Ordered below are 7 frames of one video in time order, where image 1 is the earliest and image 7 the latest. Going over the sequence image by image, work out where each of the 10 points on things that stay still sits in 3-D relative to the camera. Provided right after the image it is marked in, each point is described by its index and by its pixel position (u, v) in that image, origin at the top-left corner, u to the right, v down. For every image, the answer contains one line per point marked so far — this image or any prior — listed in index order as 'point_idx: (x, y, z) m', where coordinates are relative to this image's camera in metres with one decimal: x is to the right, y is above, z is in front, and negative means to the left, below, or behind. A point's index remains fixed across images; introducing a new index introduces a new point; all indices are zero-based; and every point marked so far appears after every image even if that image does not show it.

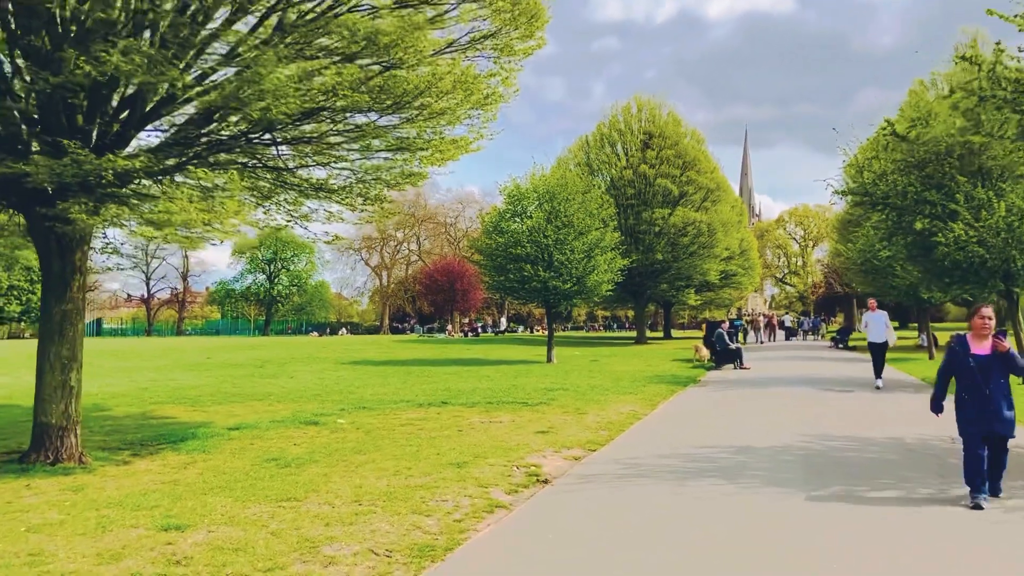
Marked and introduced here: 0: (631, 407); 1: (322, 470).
0: (+2.0, -2.0, +14.1) m
1: (-2.0, -1.9, +8.8) m
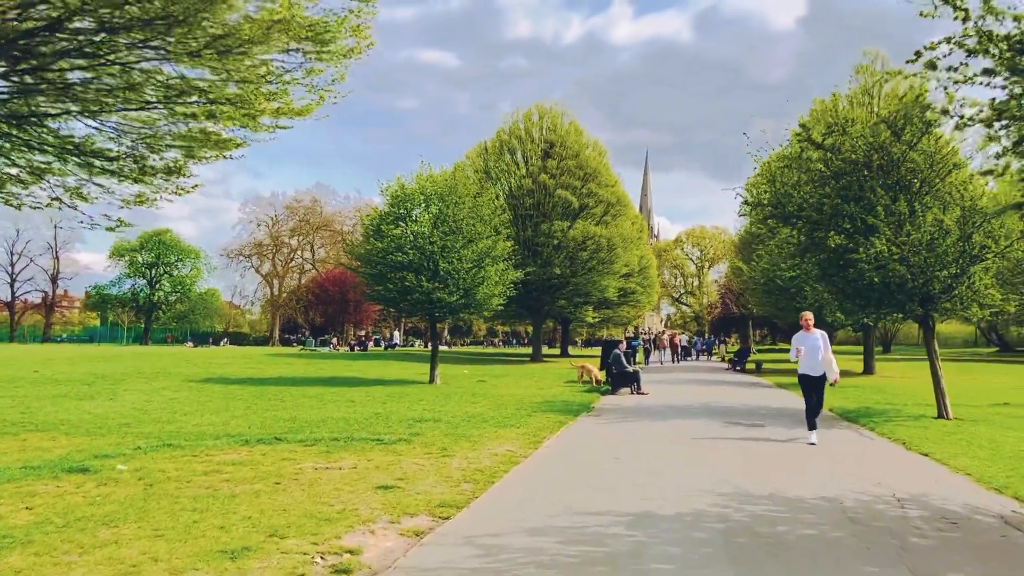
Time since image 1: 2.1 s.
0: (-0.1, -2.2, +11.6) m
1: (-3.3, -1.9, +5.8) m
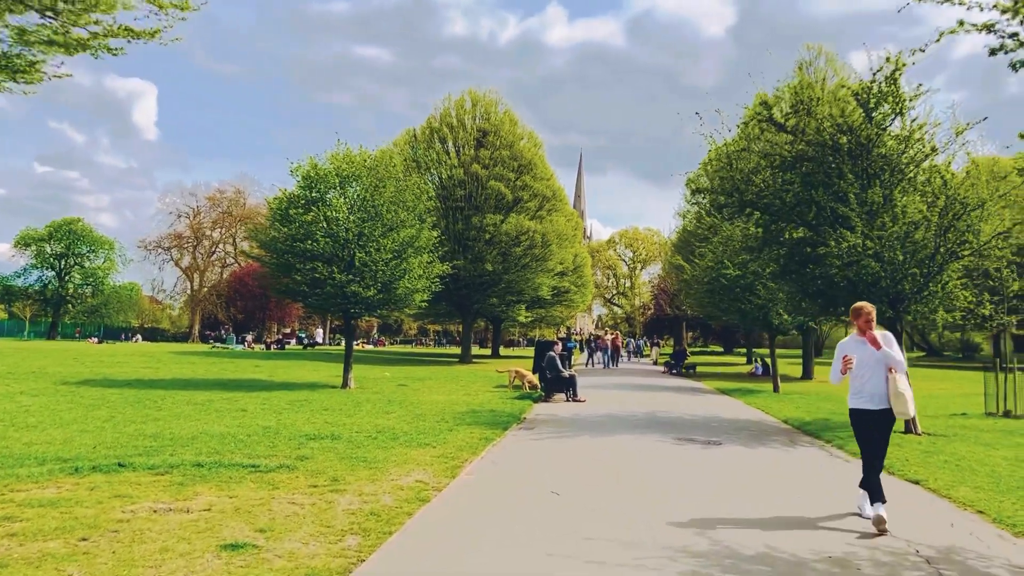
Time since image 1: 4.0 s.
0: (-1.0, -2.1, +9.2) m
1: (-3.8, -1.7, +3.2) m
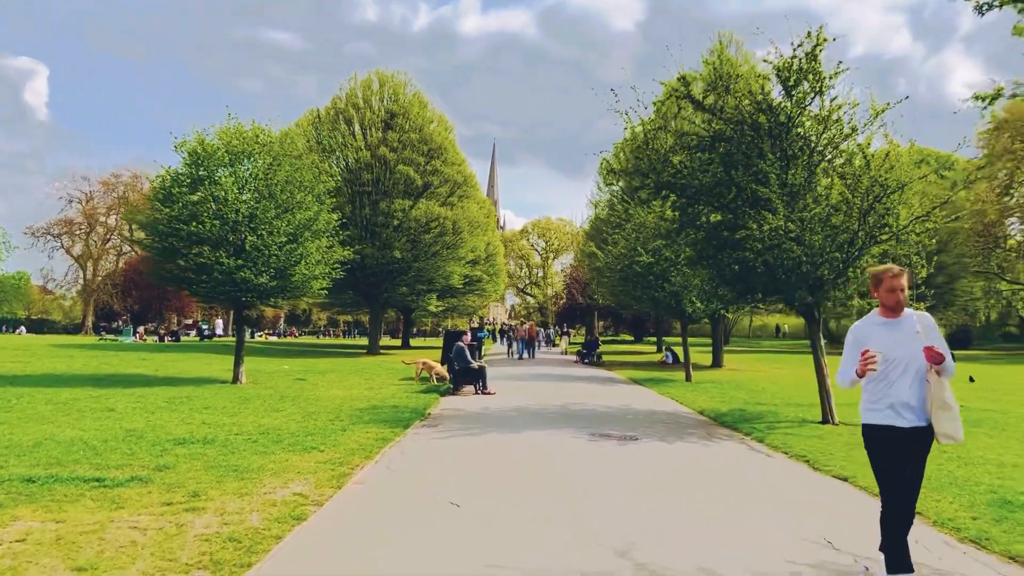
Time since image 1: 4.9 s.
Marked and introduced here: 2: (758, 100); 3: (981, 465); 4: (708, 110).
0: (-2.0, -1.9, +8.0) m
1: (-4.2, -1.6, +1.7) m
2: (+4.2, +3.2, +14.4) m
3: (+5.8, -2.2, +10.6) m
4: (+3.4, +3.1, +14.7) m
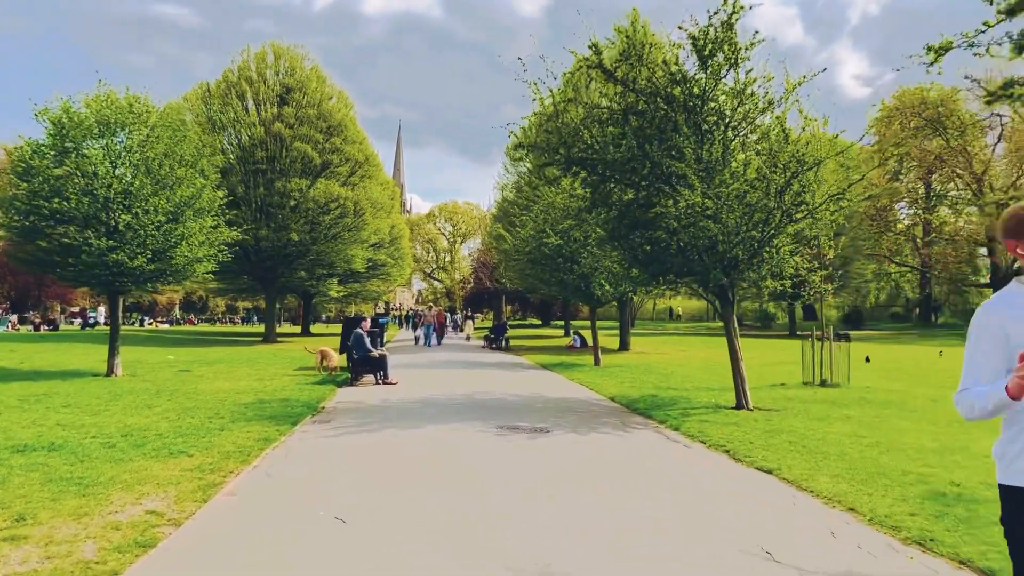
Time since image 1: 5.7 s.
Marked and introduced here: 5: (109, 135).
0: (-2.9, -1.7, +6.7) m
1: (-4.3, -1.5, +0.2) m
2: (+2.6, +3.5, +13.7) m
3: (+4.7, -1.9, +10.2) m
4: (+1.8, +3.4, +14.0) m
5: (-8.8, +3.3, +18.3) m
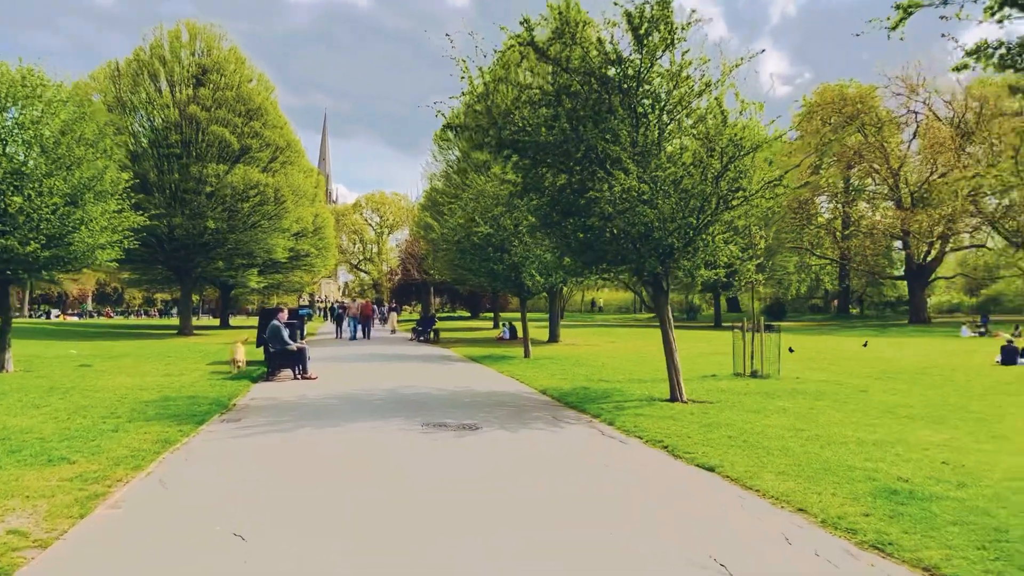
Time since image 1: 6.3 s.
0: (-3.4, -1.6, +5.8) m
1: (-4.3, -1.5, -0.8) m
2: (+1.5, +3.7, +13.2) m
3: (+3.8, -1.8, +9.9) m
4: (+0.6, +3.6, +13.3) m
5: (-10.3, +3.6, +16.8) m
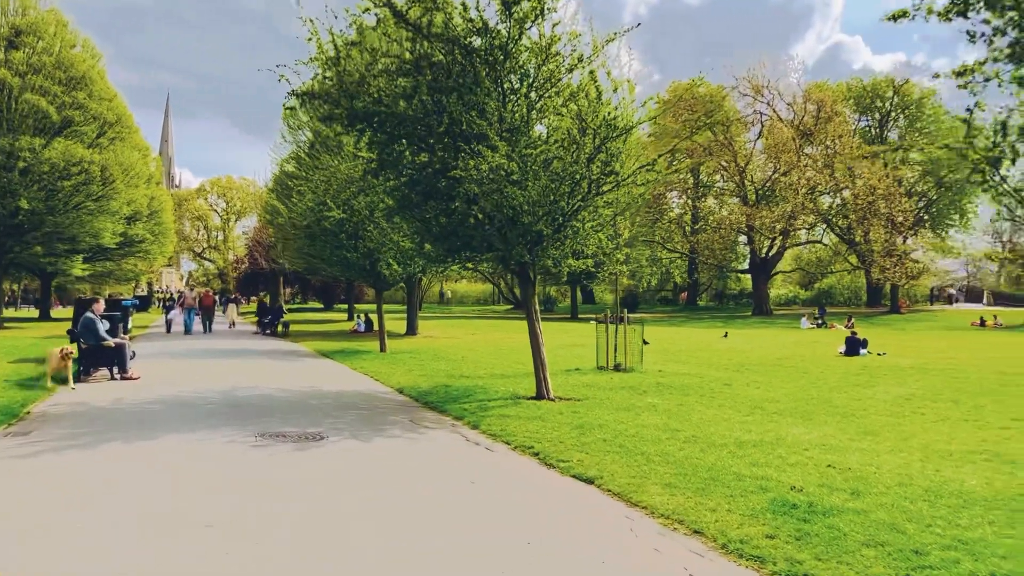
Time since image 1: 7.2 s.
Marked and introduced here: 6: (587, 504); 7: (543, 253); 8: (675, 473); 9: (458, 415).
0: (-4.2, -1.5, +4.0) m
1: (-4.0, -1.5, -2.7) m
2: (-0.6, +3.8, +12.0) m
3: (+2.3, -1.7, +9.2) m
4: (-1.4, +3.7, +12.0) m
5: (-12.8, +3.8, +13.6) m
6: (+0.6, -1.7, +6.5) m
7: (+0.5, +0.5, +12.4) m
8: (+1.5, -1.7, +7.6) m
9: (-0.7, -1.7, +11.5) m
